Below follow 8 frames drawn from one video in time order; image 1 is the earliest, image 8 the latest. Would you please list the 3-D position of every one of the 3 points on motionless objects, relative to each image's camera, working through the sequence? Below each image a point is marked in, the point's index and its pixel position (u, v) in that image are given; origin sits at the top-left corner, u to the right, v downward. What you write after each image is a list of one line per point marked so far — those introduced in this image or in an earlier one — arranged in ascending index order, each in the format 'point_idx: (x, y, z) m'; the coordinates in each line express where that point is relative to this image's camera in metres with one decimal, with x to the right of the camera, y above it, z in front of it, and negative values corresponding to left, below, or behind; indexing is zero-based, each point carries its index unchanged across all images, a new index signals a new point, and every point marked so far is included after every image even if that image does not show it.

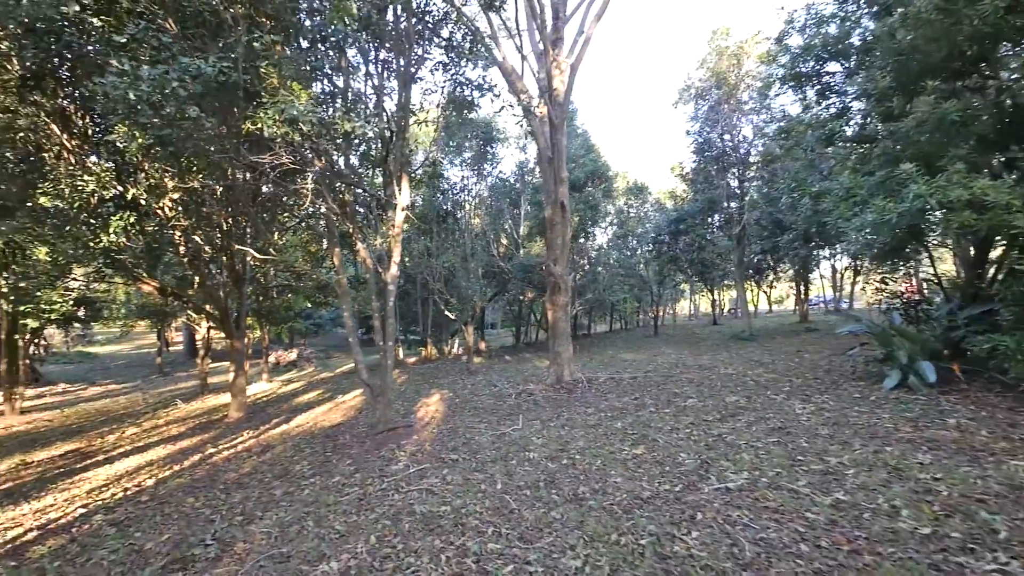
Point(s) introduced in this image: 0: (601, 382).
0: (+2.2, -2.3, +10.5) m
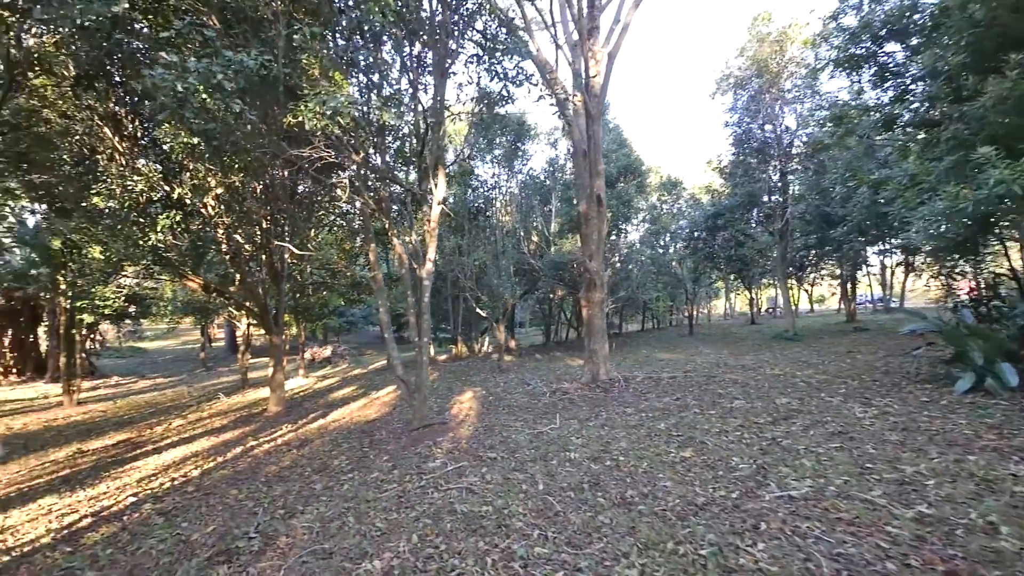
0: (+3.0, -2.2, +10.2) m
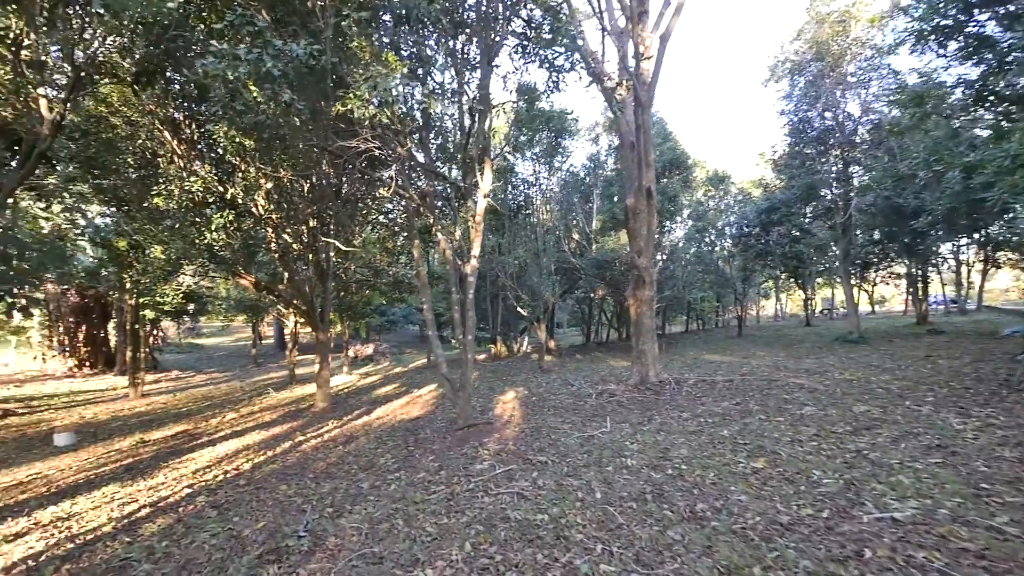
0: (+4.0, -2.1, +9.6) m
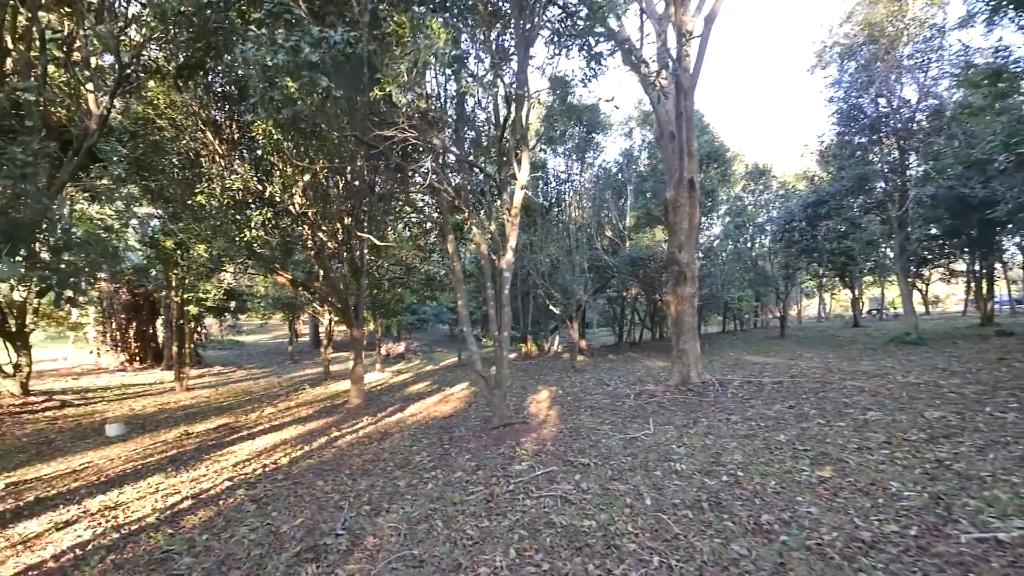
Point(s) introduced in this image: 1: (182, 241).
0: (+4.7, -2.0, +9.1) m
1: (-8.6, +1.2, +11.3) m
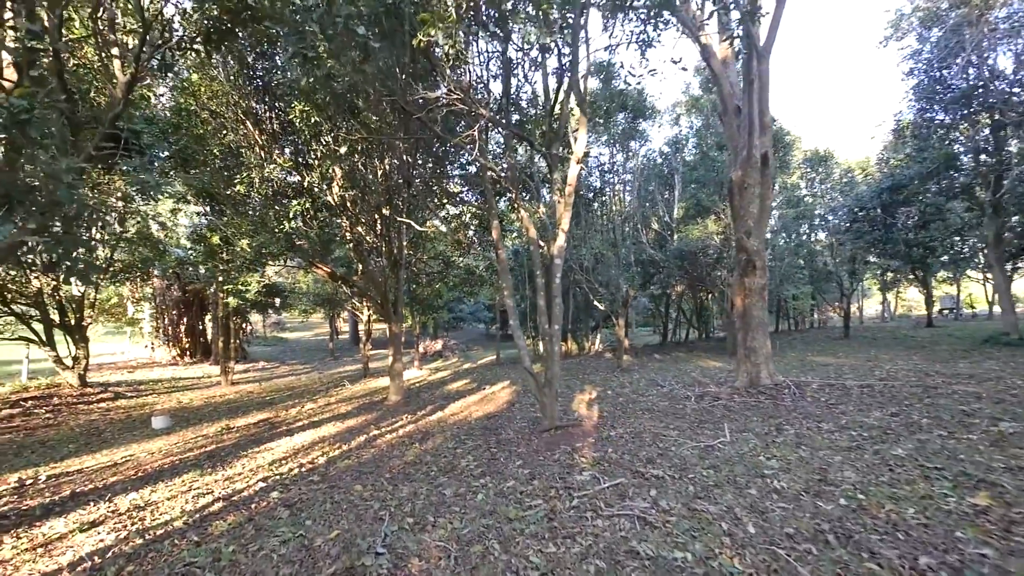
0: (+5.6, -1.9, +8.0) m
1: (-7.4, +1.4, +11.2) m
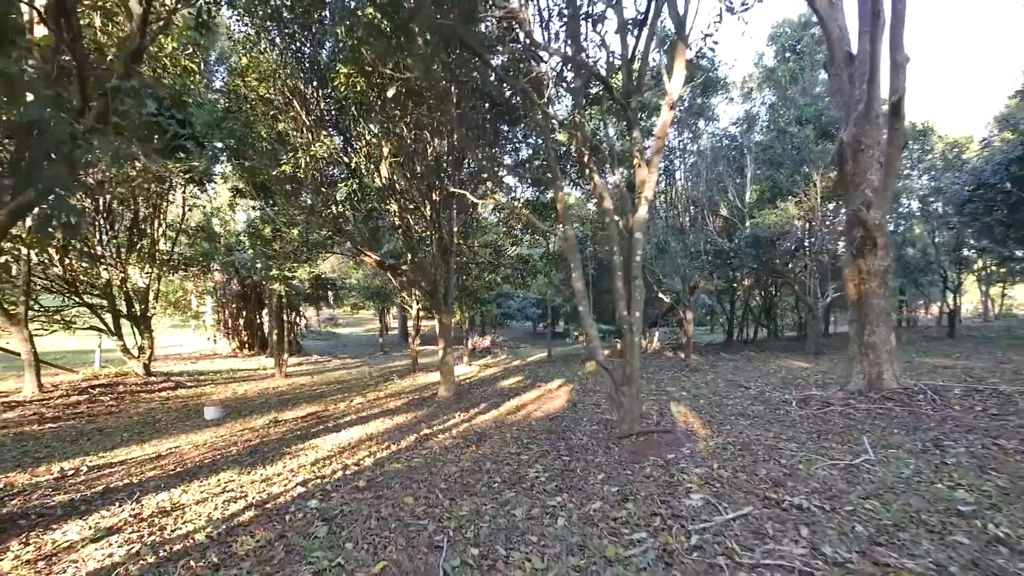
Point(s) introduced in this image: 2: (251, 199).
0: (+6.7, -1.6, +6.5) m
1: (-6.0, +1.7, +11.0) m
2: (-6.9, +2.4, +11.6) m
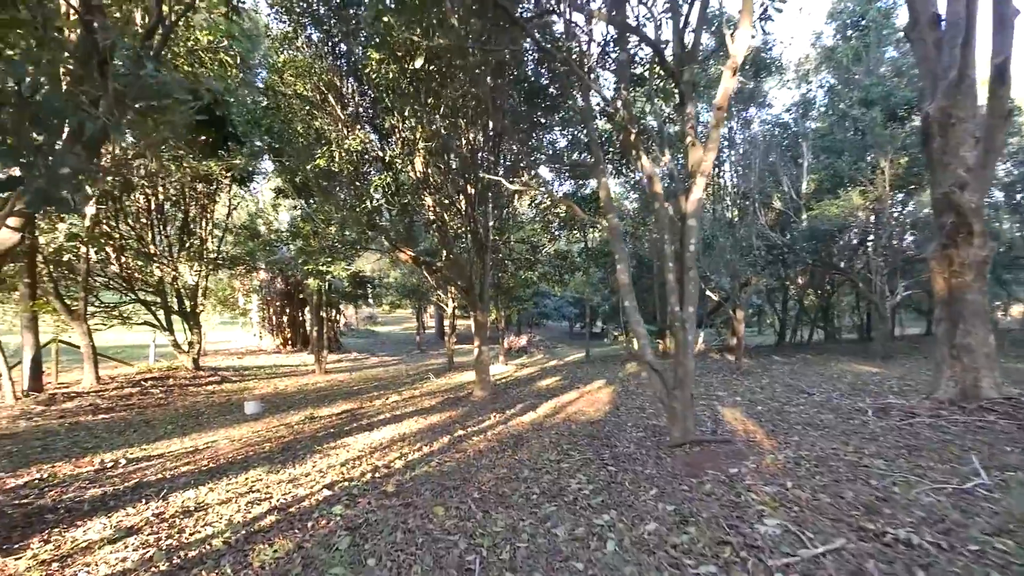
0: (+7.2, -1.5, +5.5) m
1: (-5.1, +1.8, +11.0) m
2: (-6.0, +2.5, +11.7) m
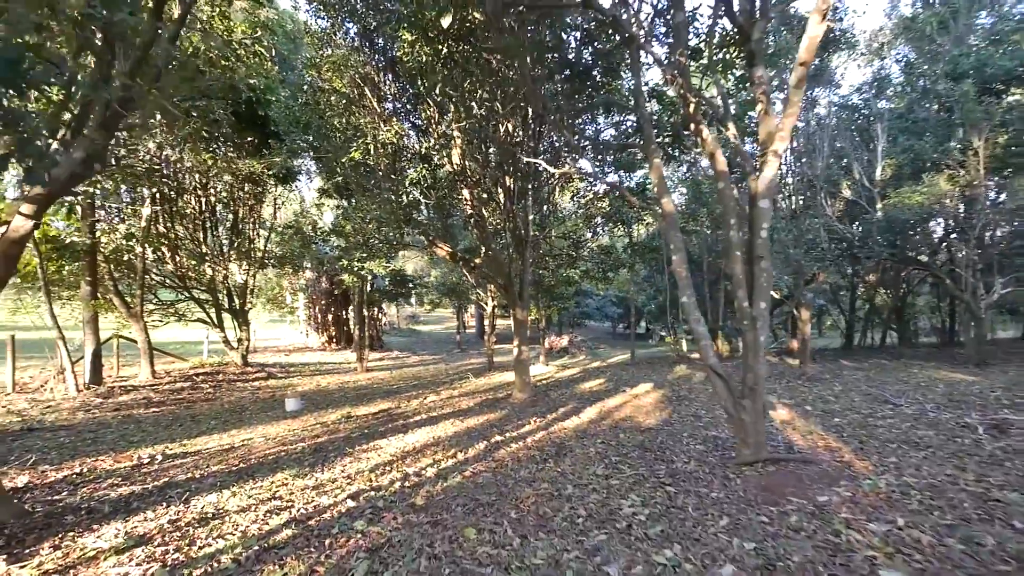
0: (+7.6, -1.4, +4.3) m
1: (-4.1, +1.8, +10.9) m
2: (-4.9, +2.5, +11.7) m
